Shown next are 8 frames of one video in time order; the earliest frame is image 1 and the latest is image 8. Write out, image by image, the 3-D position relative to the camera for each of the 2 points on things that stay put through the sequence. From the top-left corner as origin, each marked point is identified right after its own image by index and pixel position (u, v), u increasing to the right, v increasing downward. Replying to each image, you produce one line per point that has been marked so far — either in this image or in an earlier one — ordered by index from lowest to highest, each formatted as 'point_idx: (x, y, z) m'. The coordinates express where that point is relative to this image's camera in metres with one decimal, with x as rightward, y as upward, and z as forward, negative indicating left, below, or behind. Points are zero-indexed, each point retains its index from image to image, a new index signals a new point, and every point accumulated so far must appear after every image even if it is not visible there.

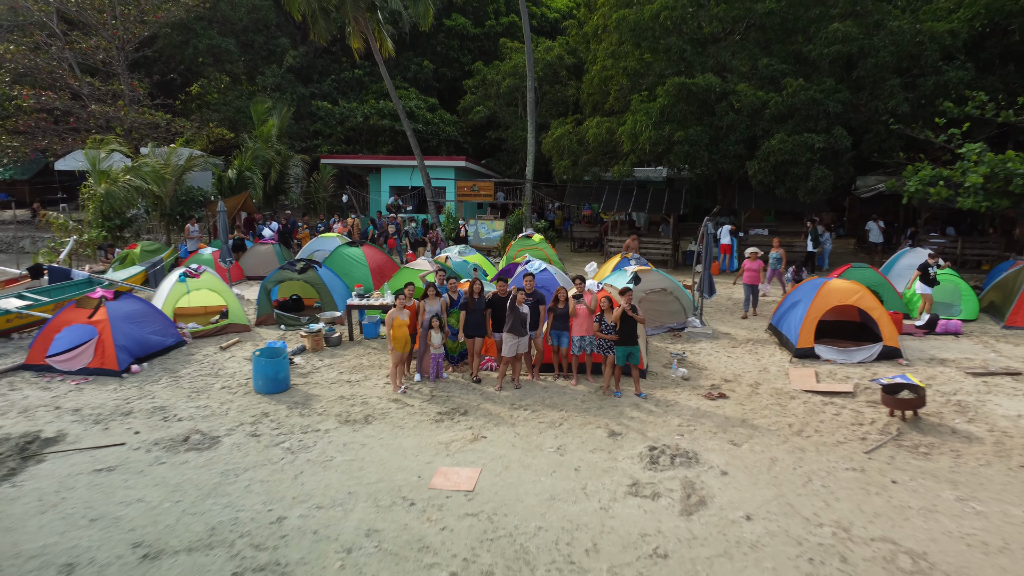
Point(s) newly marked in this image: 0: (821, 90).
0: (+4.7, +3.0, +13.1) m
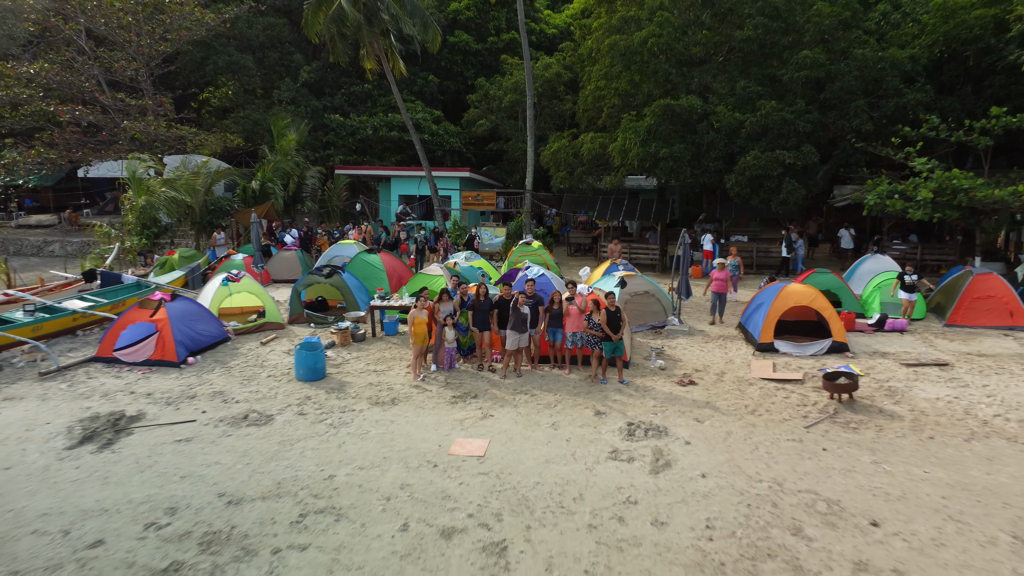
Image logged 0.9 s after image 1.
0: (+4.7, +3.0, +14.5) m
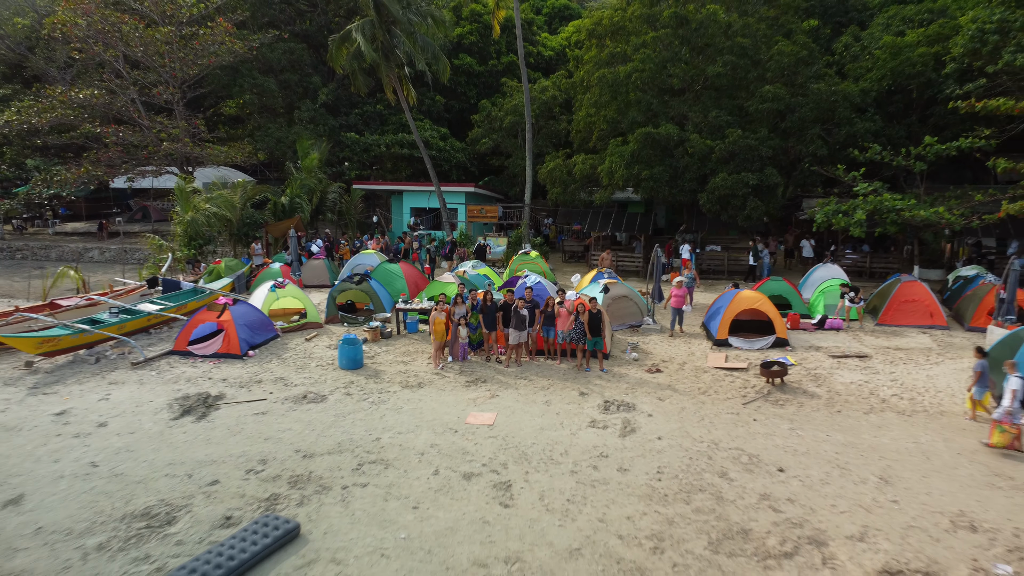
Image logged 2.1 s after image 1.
0: (+4.7, +2.9, +16.7) m
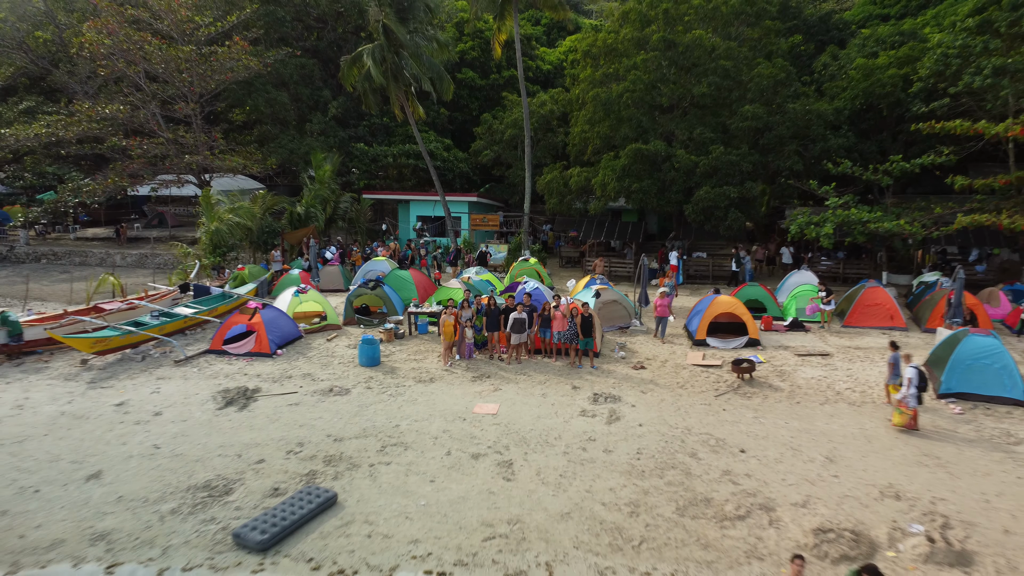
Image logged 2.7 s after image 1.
0: (+4.7, +2.8, +18.1) m
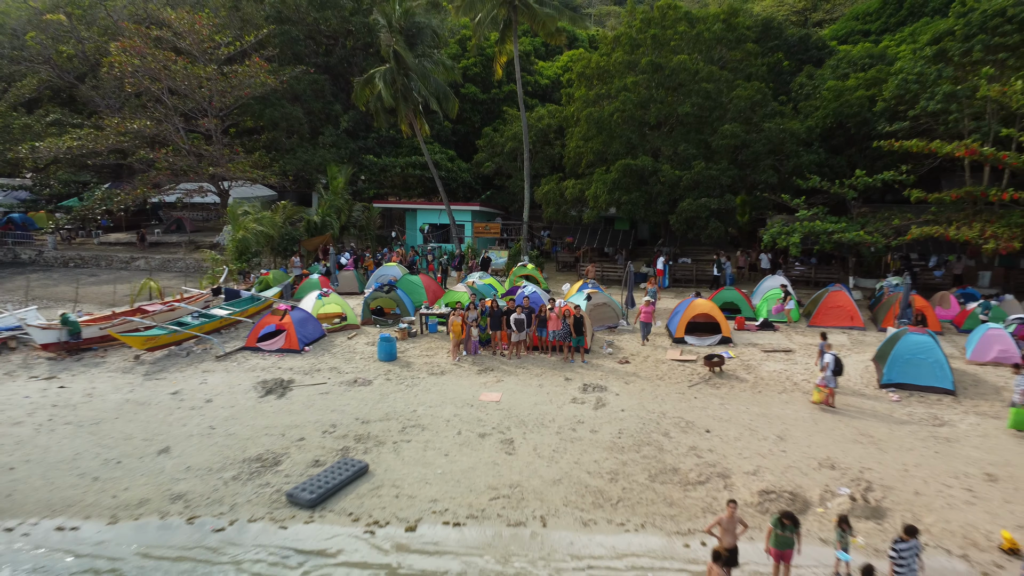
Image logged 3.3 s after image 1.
0: (+4.7, +2.7, +19.8) m
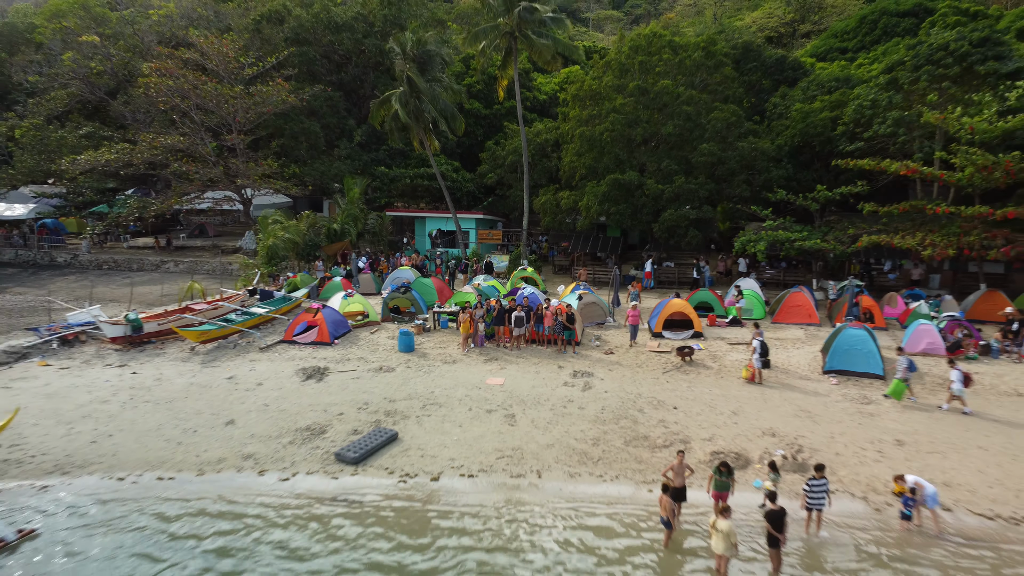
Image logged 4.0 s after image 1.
0: (+4.7, +2.7, +22.2) m
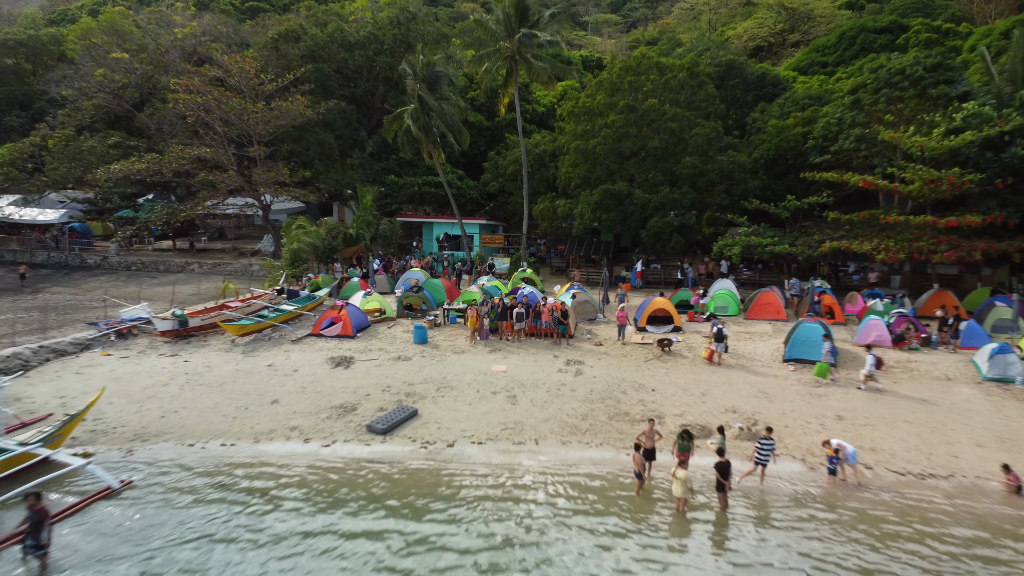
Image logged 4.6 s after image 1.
0: (+4.8, +2.7, +24.5) m
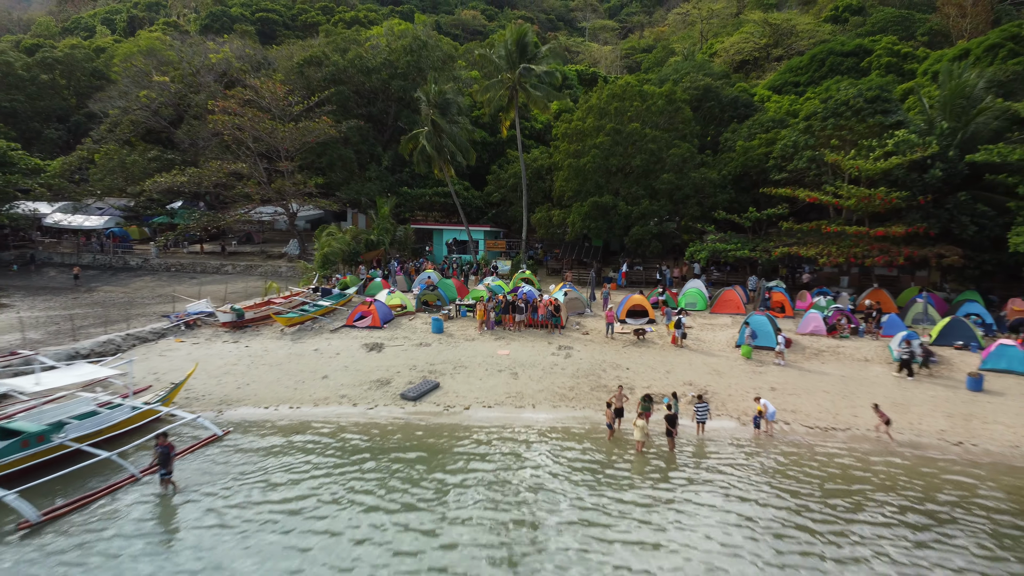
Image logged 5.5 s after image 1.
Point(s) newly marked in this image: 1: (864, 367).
0: (+4.8, +2.7, +28.4) m
1: (+7.9, -1.8, +19.5) m
